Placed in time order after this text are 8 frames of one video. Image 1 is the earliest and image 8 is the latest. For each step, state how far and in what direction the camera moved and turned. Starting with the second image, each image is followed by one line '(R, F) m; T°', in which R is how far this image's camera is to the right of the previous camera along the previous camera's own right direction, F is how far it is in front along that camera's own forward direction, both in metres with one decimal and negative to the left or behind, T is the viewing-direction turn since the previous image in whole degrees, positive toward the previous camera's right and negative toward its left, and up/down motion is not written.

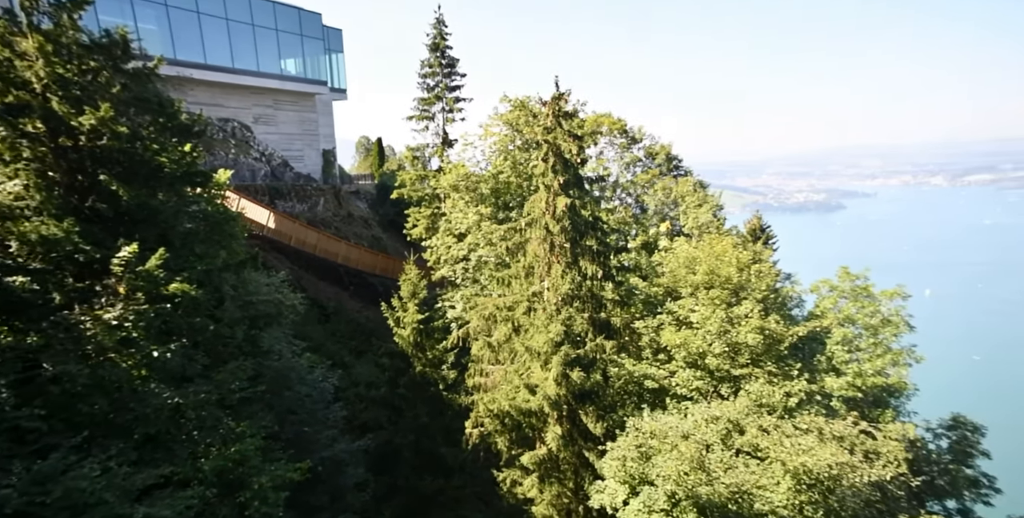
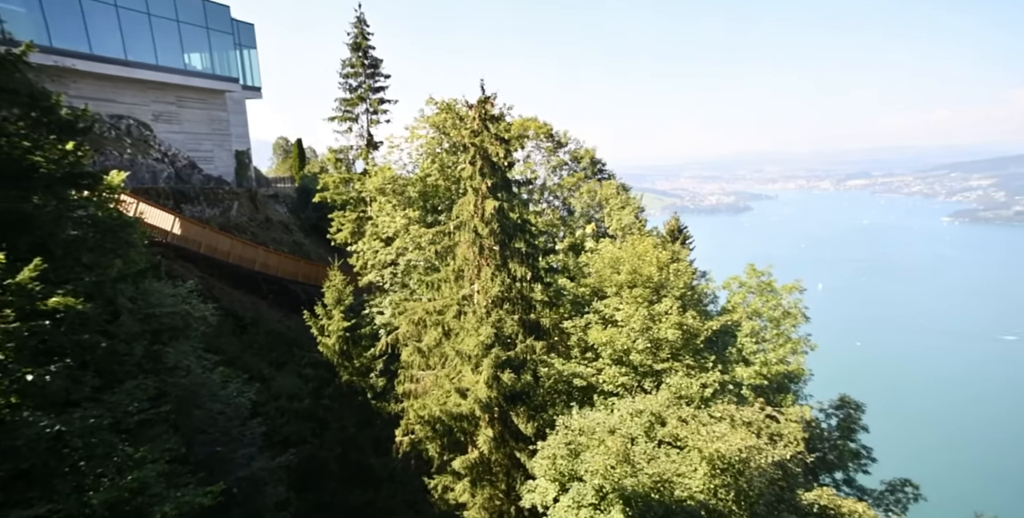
(0.0, -0.2) m; +6°
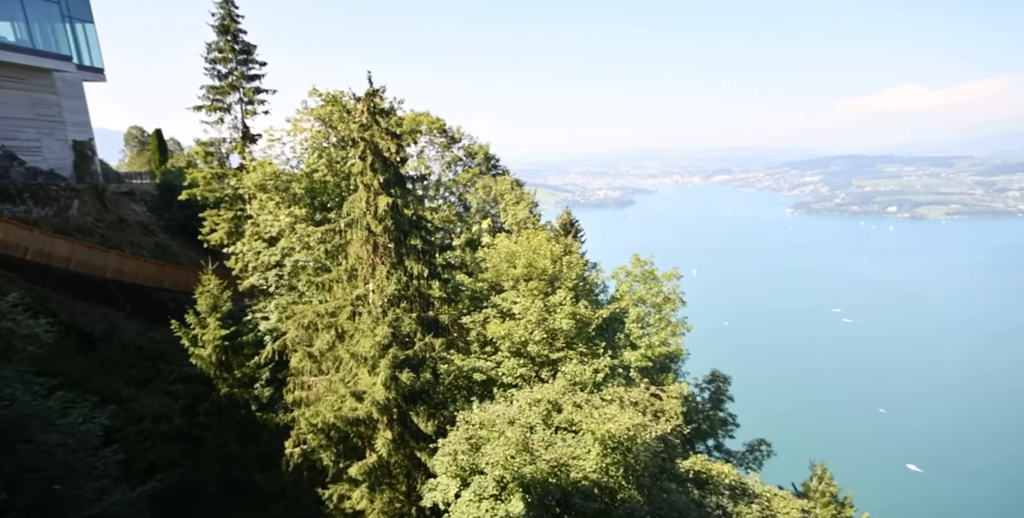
(0.0, -0.1) m; +9°
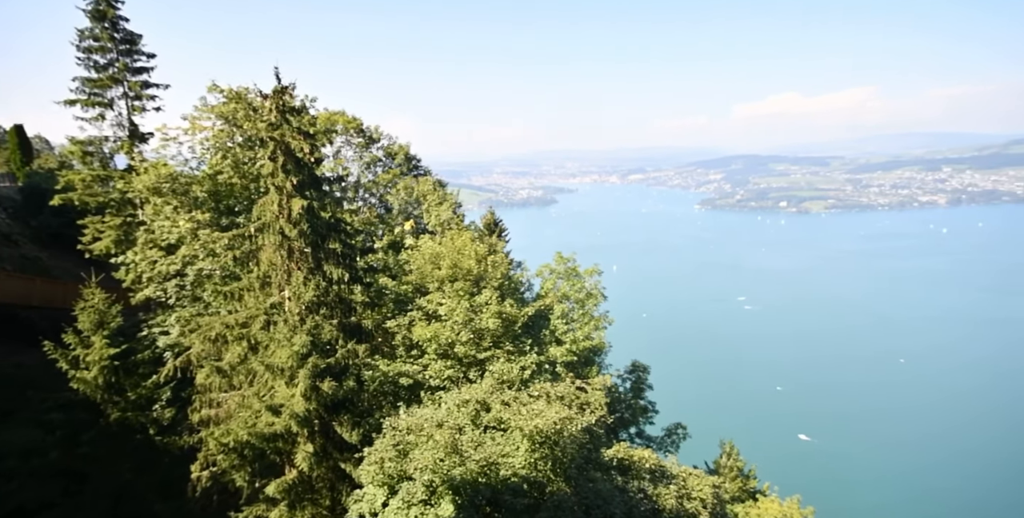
(0.0, +0.1) m; +6°
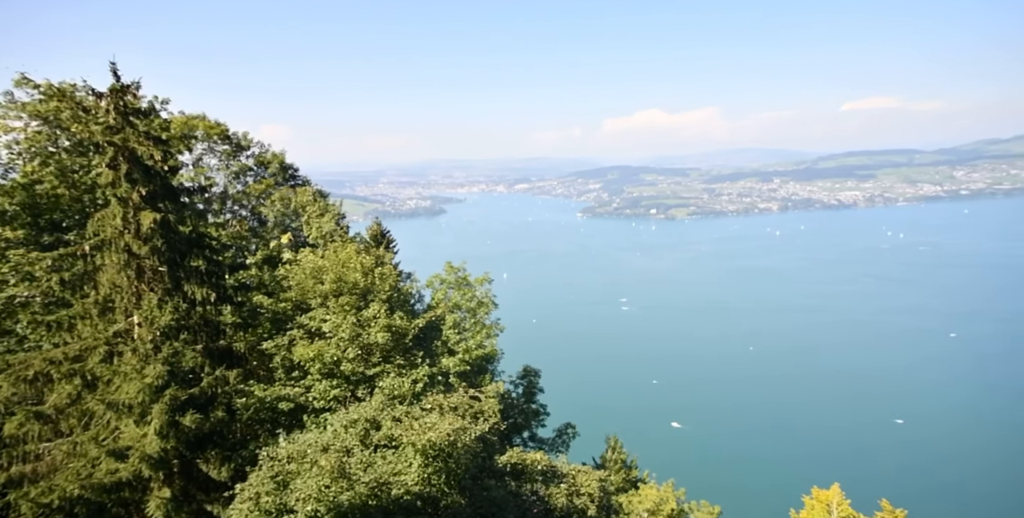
(+0.1, +0.3) m; +9°
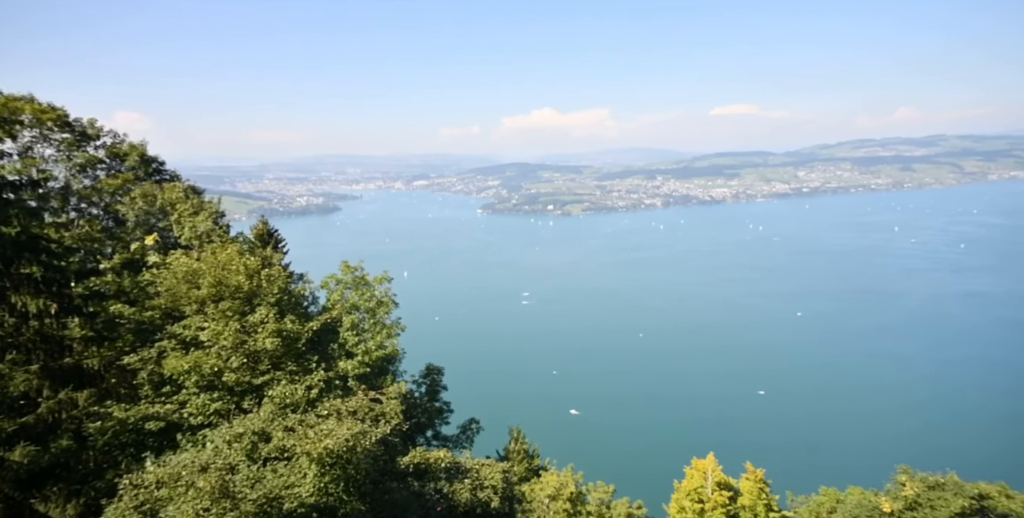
(+0.1, +0.4) m; +8°
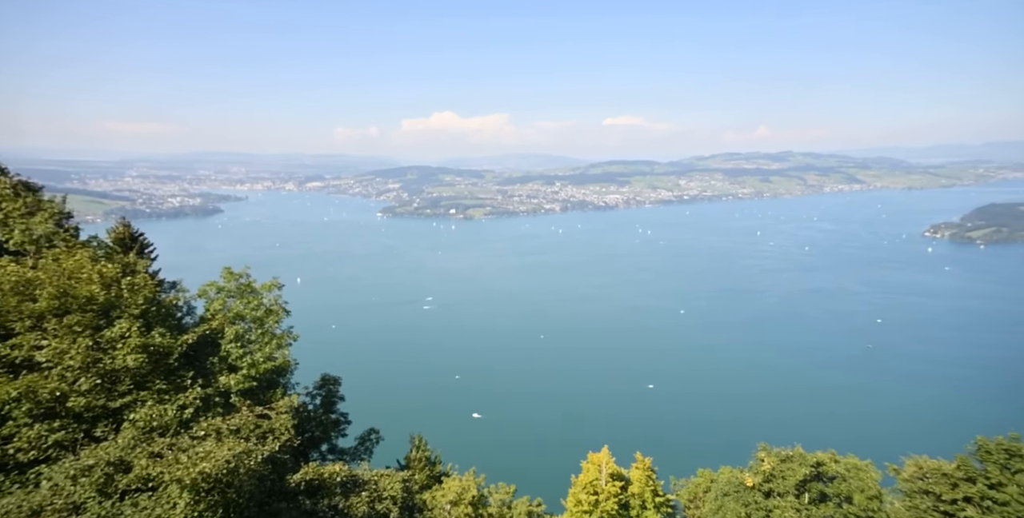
(+0.2, +0.7) m; +8°
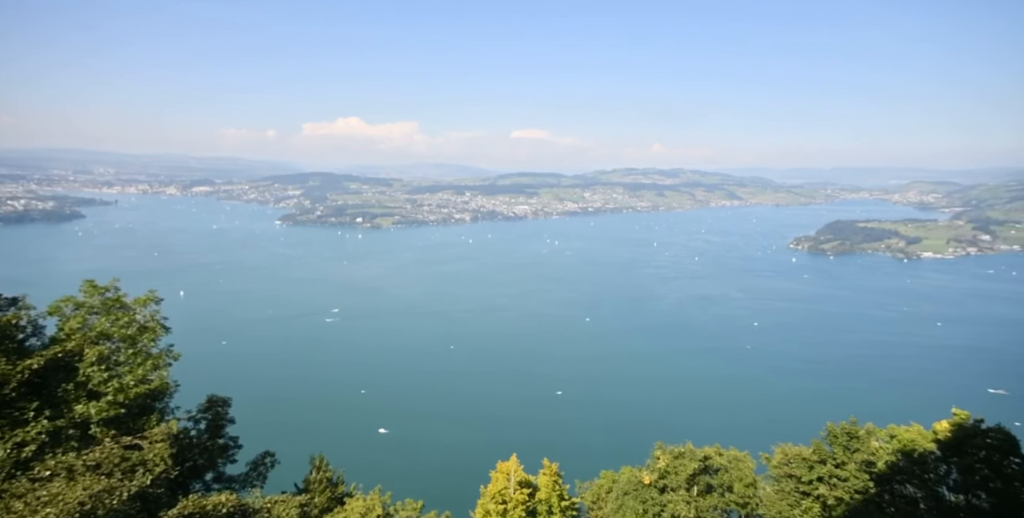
(+0.2, +1.3) m; +8°
